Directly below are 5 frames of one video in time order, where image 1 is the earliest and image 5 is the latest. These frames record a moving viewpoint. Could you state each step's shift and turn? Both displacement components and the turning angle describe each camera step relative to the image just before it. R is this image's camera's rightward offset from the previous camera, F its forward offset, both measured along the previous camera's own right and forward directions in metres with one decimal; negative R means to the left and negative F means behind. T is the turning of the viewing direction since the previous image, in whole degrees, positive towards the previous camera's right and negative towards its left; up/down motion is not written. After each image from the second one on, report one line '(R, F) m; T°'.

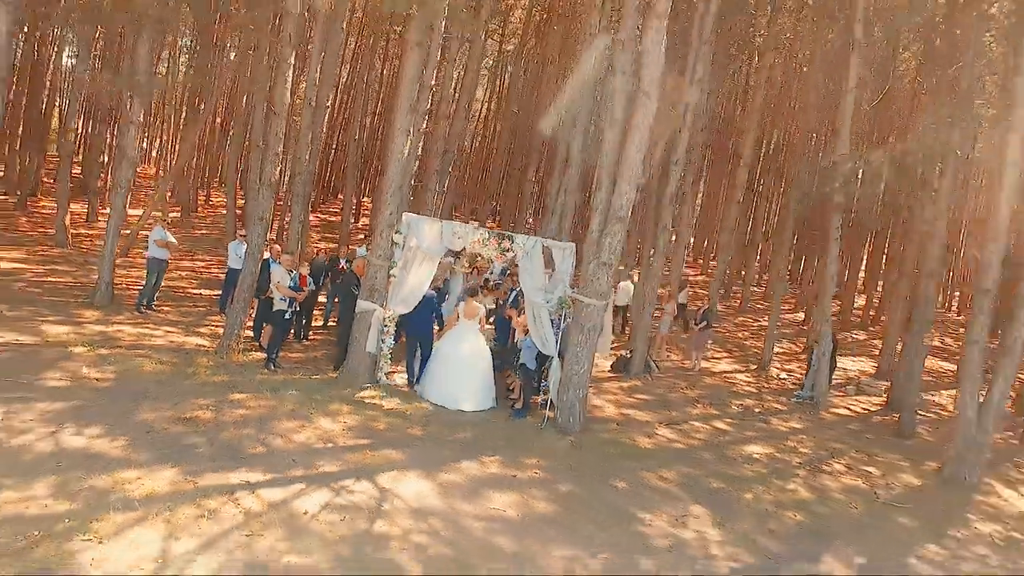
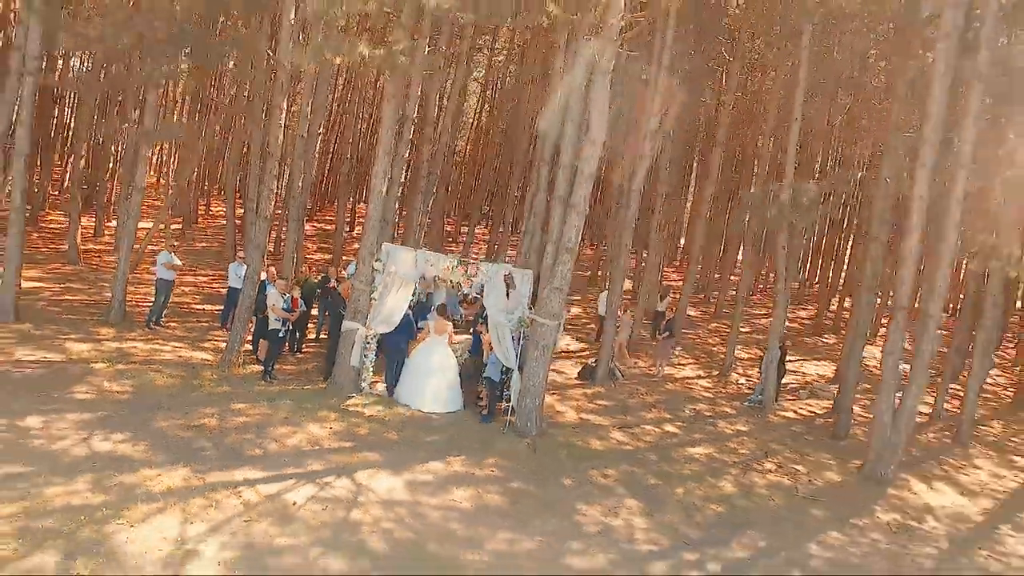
(+0.4, -1.1) m; 0°
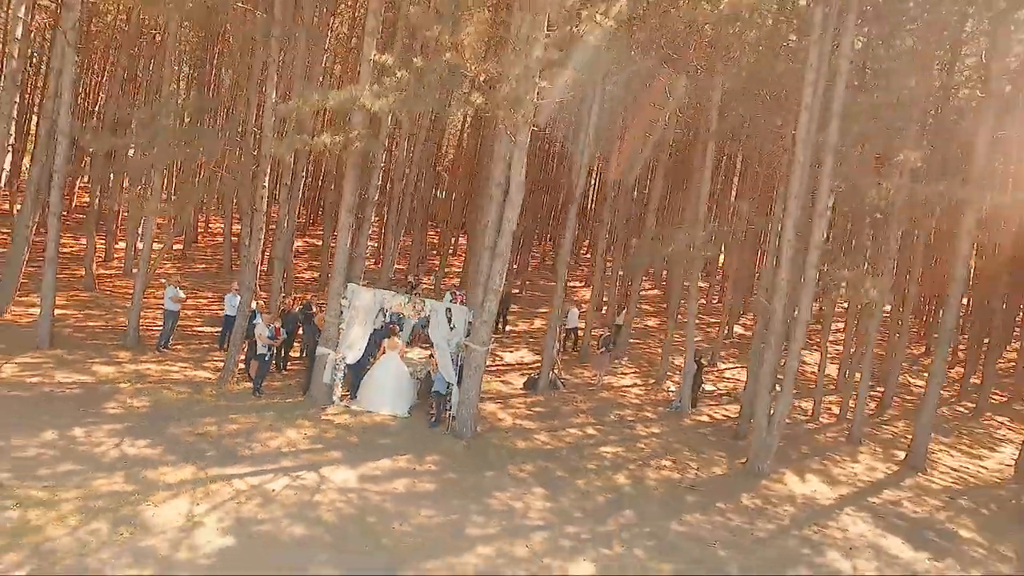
(+0.9, -2.1) m; 0°
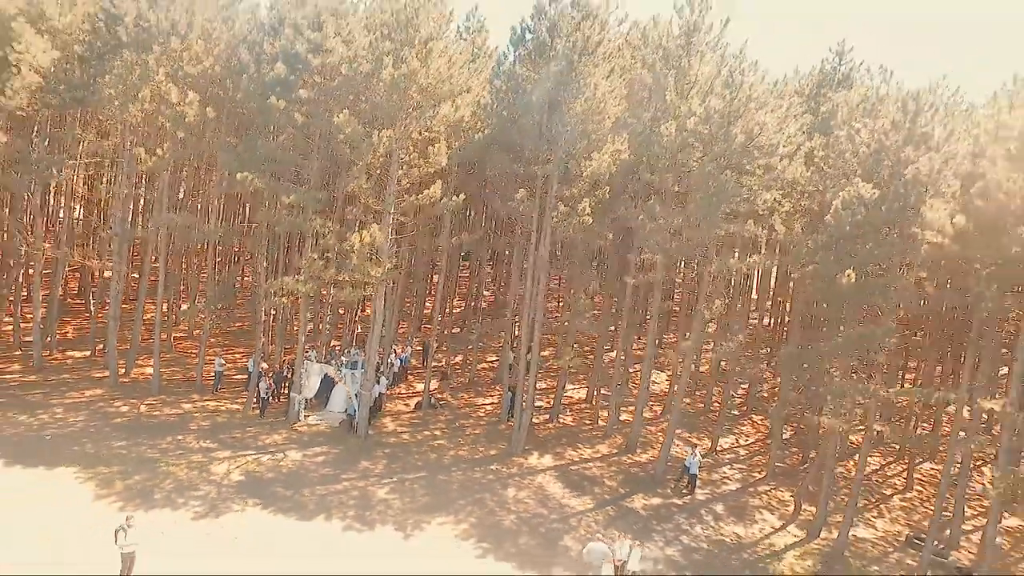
(+5.4, -10.8) m; -3°
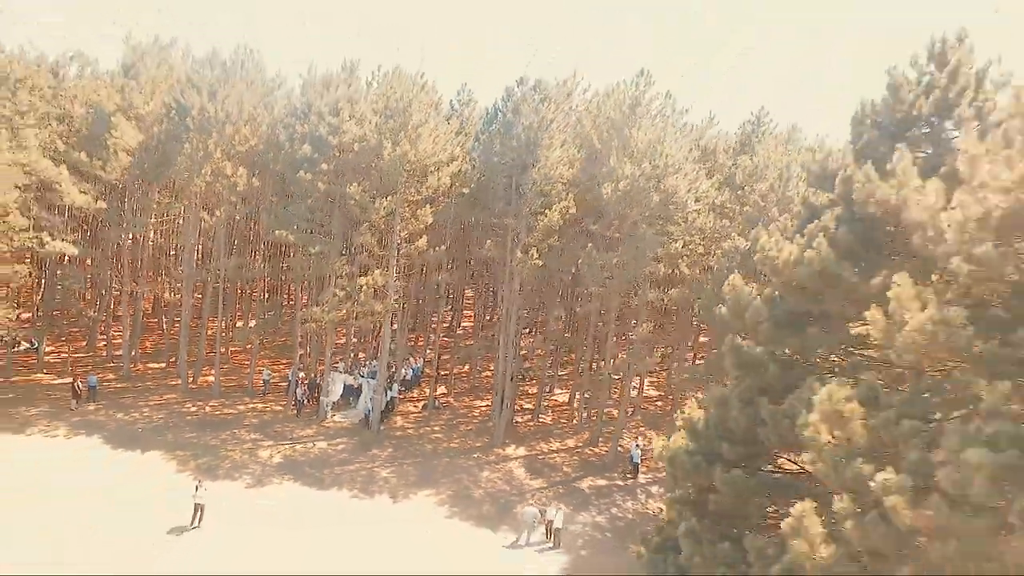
(+2.8, -5.6) m; -4°
